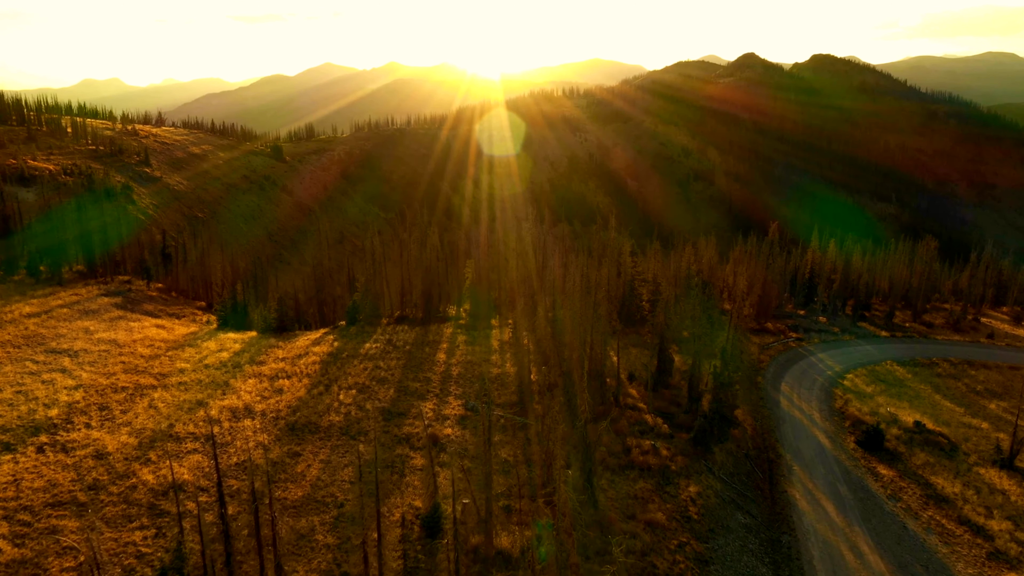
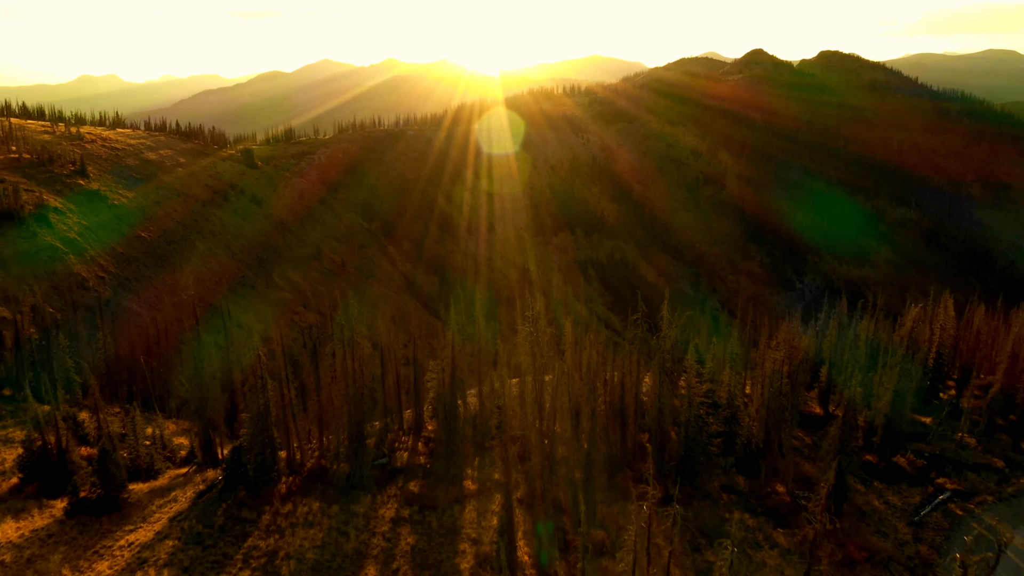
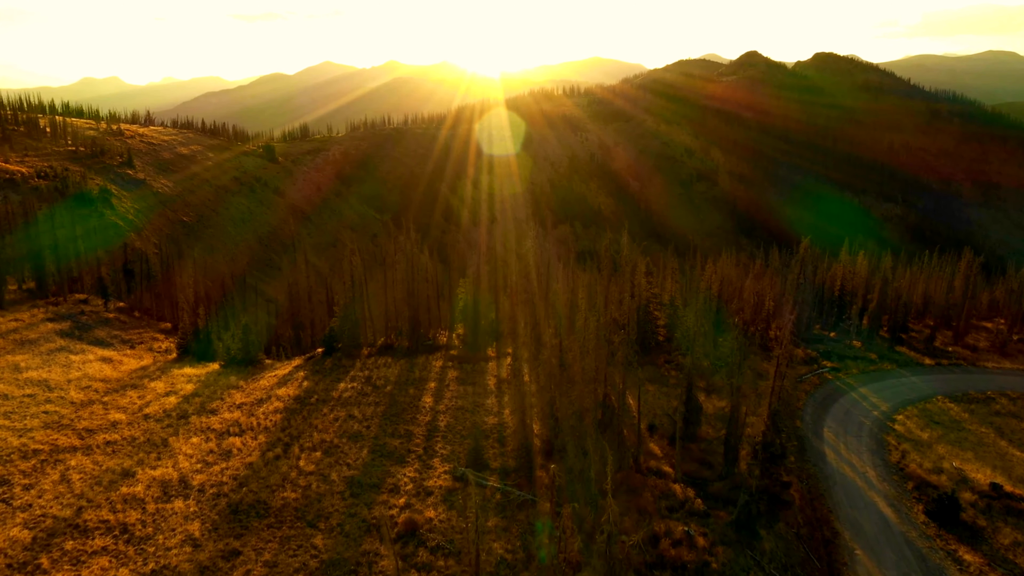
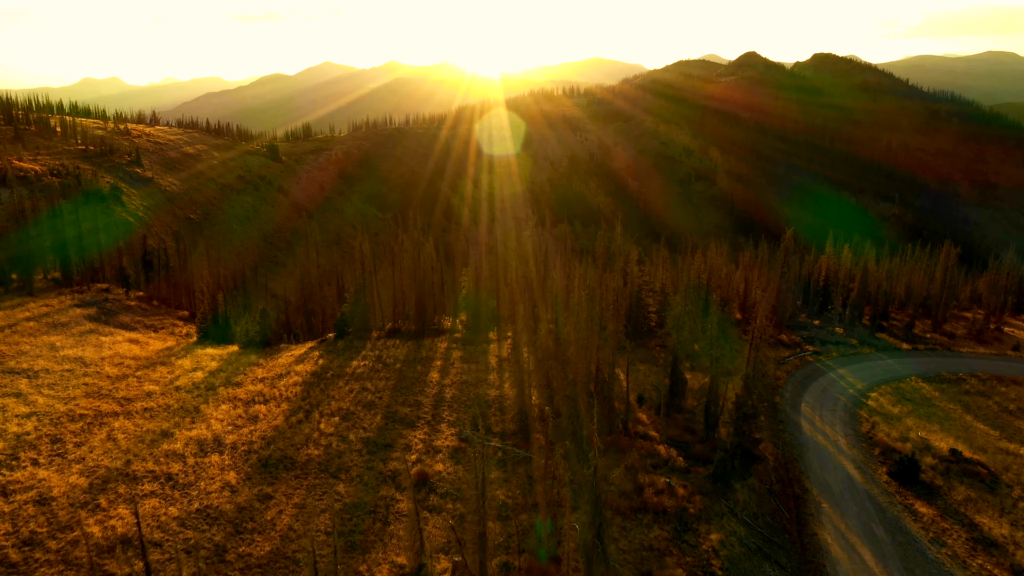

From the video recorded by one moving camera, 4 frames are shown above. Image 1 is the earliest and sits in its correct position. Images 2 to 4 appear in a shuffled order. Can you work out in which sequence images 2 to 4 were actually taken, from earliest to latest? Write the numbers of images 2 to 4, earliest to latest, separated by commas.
4, 3, 2
